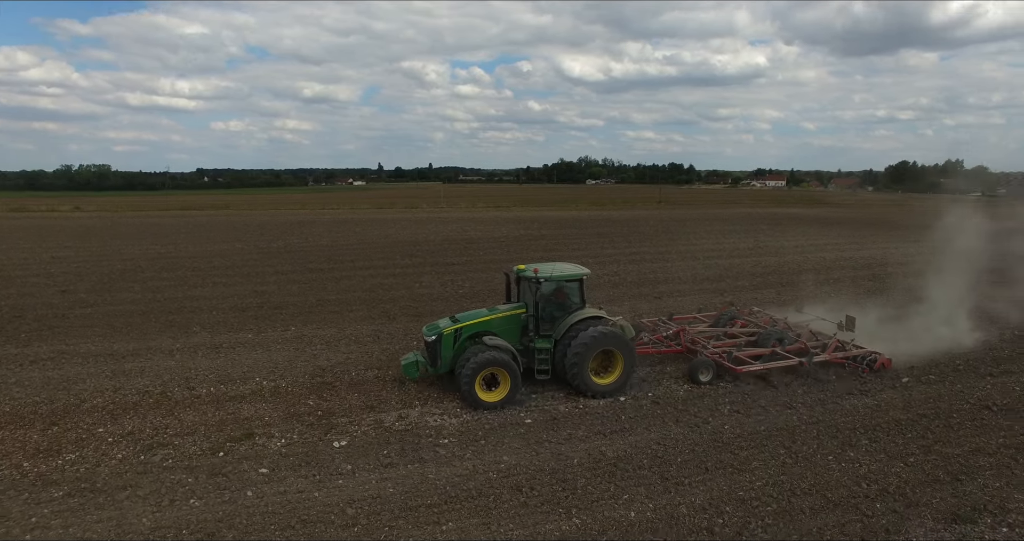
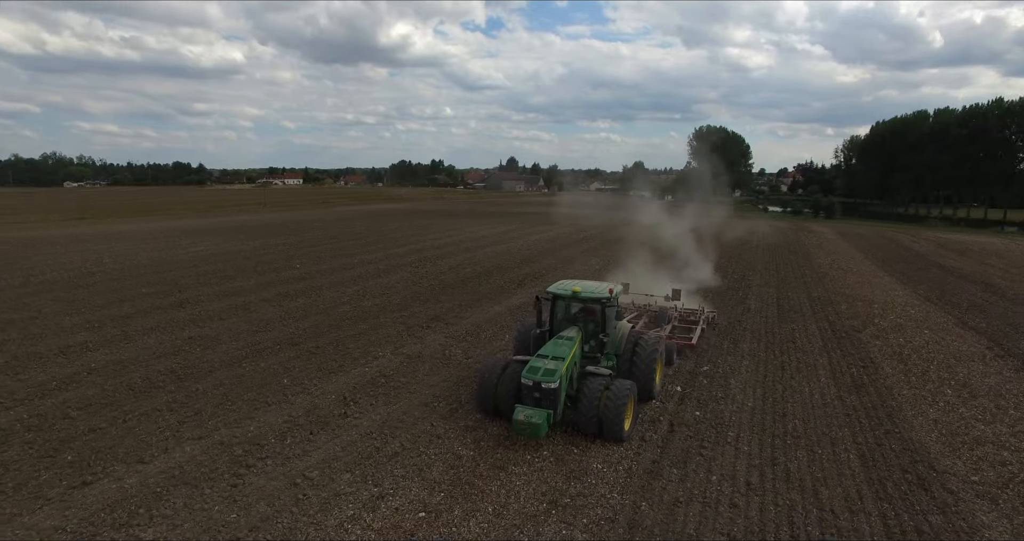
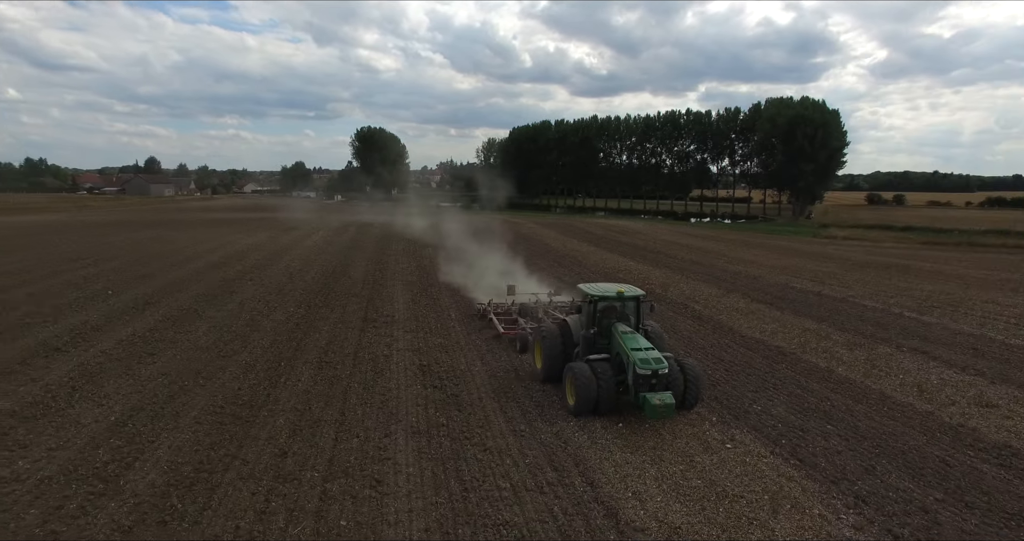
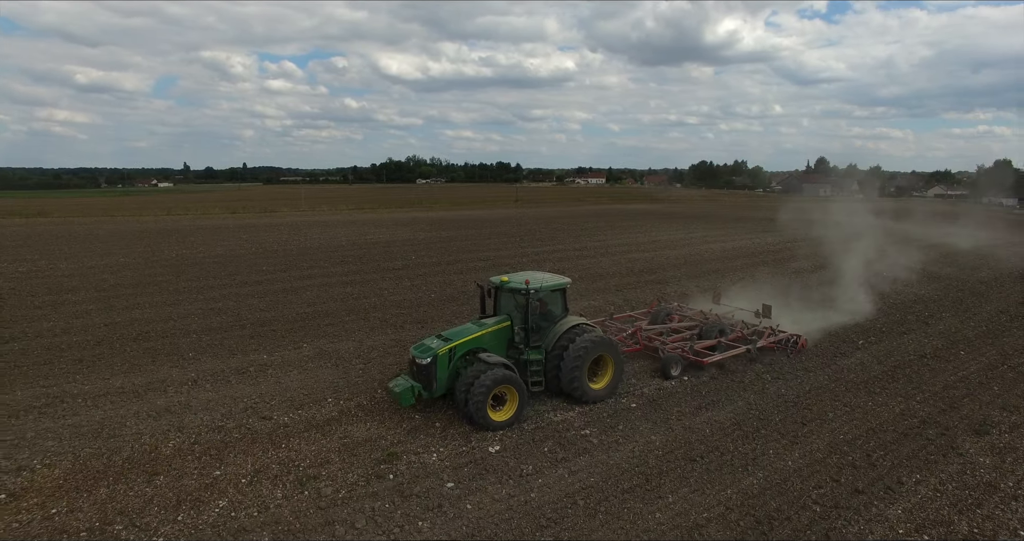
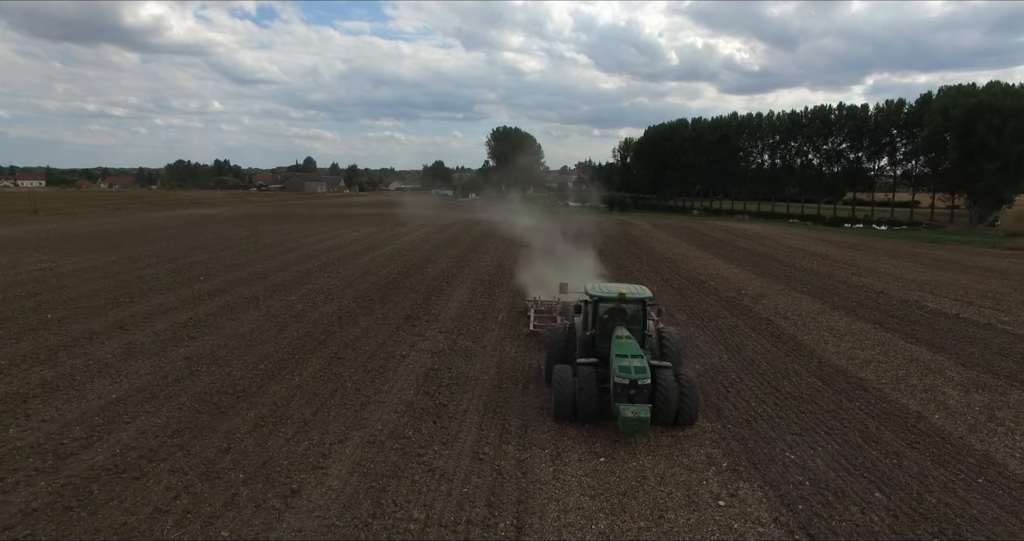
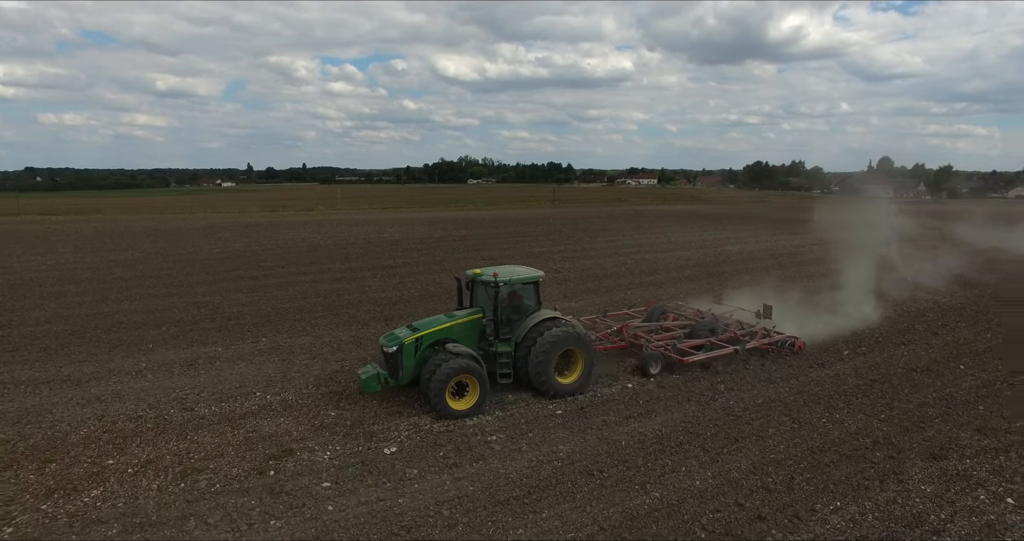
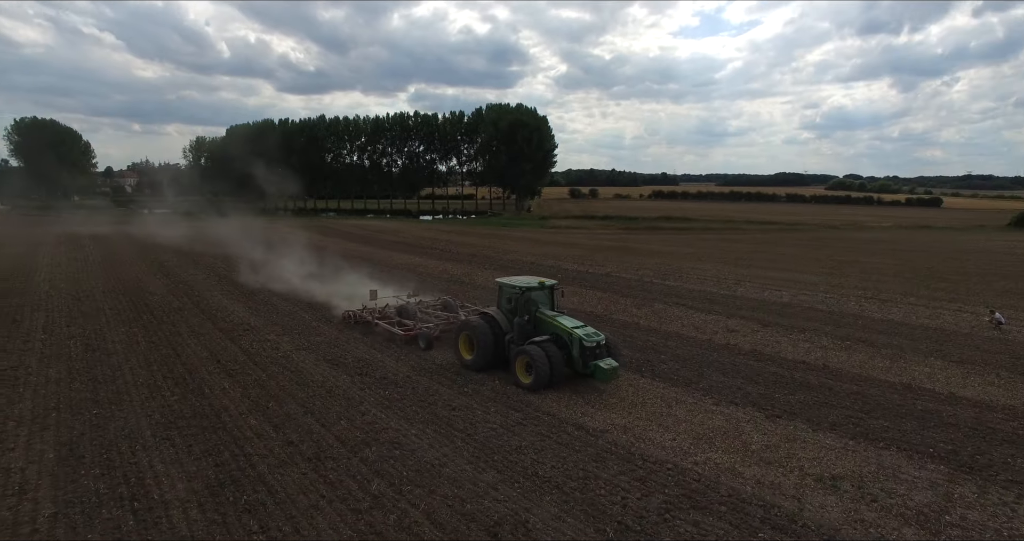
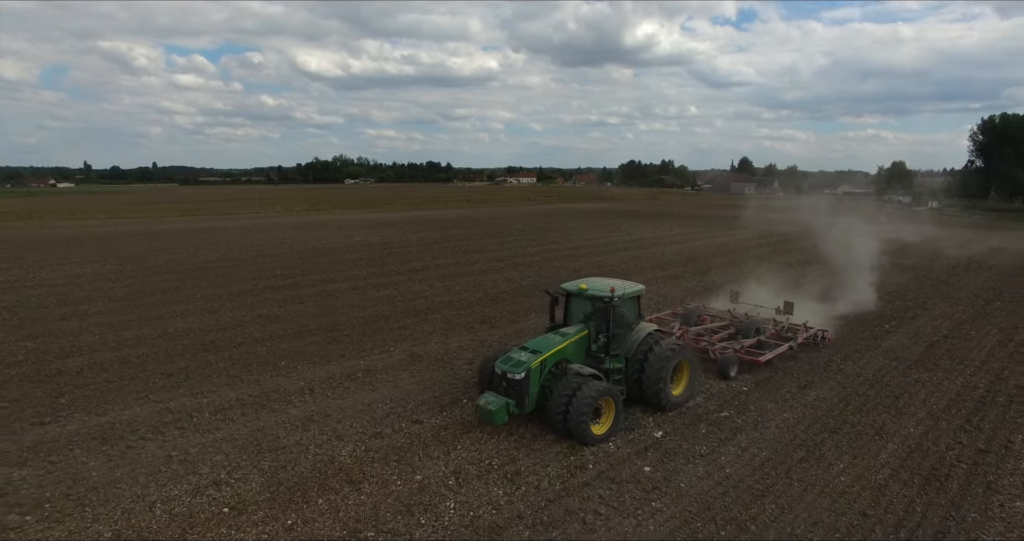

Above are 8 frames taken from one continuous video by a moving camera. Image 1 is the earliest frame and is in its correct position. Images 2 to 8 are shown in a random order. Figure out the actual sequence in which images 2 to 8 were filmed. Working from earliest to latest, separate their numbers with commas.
6, 4, 8, 2, 5, 3, 7
